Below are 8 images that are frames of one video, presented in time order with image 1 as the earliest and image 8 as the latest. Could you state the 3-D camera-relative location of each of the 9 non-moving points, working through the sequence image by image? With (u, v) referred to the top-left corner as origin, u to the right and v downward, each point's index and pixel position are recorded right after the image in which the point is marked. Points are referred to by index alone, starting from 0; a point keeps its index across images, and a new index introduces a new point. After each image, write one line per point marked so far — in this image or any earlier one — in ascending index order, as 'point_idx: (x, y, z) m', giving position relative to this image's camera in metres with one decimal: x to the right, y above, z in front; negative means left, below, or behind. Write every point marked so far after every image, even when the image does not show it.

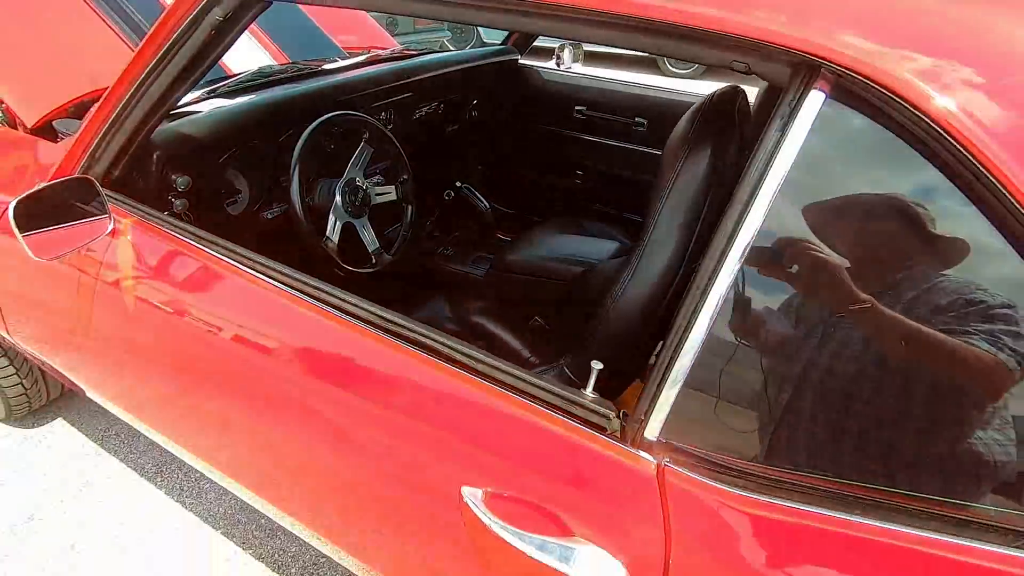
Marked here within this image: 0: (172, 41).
0: (-0.7, +0.5, +1.1) m
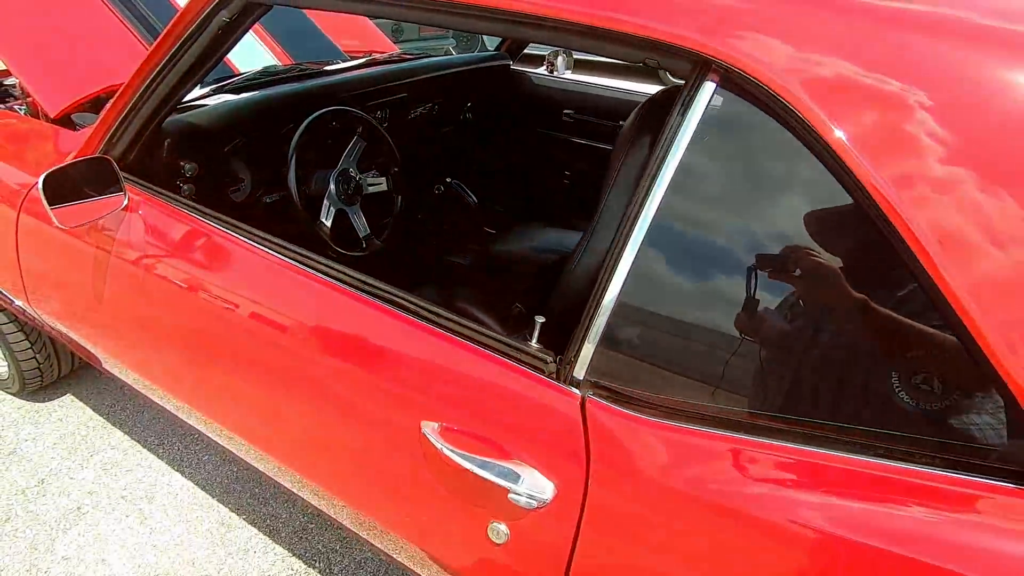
0: (-0.8, +0.6, +1.3) m
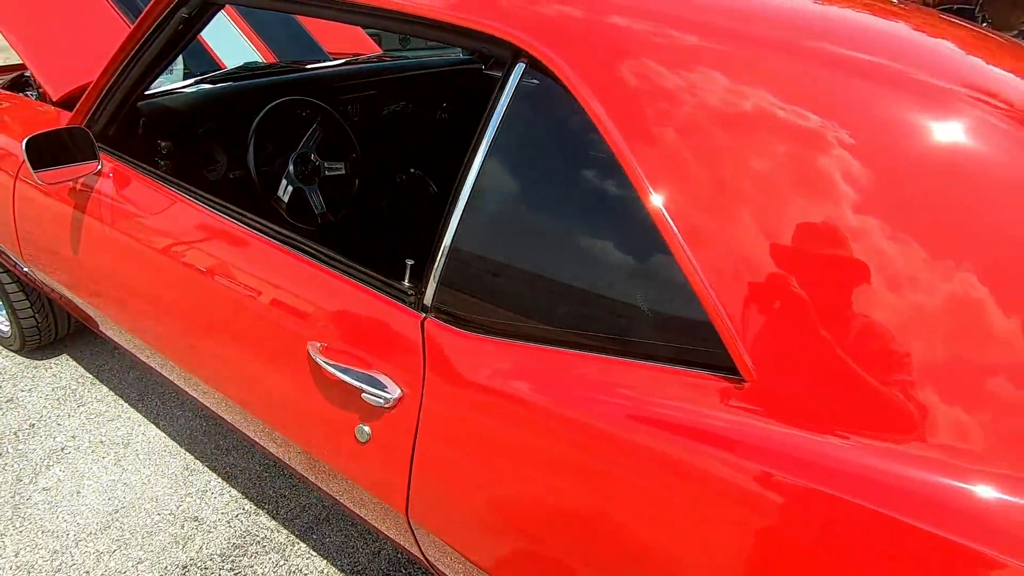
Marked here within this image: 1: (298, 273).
0: (-1.0, +0.7, +1.5) m
1: (-0.5, 0.0, +1.3) m
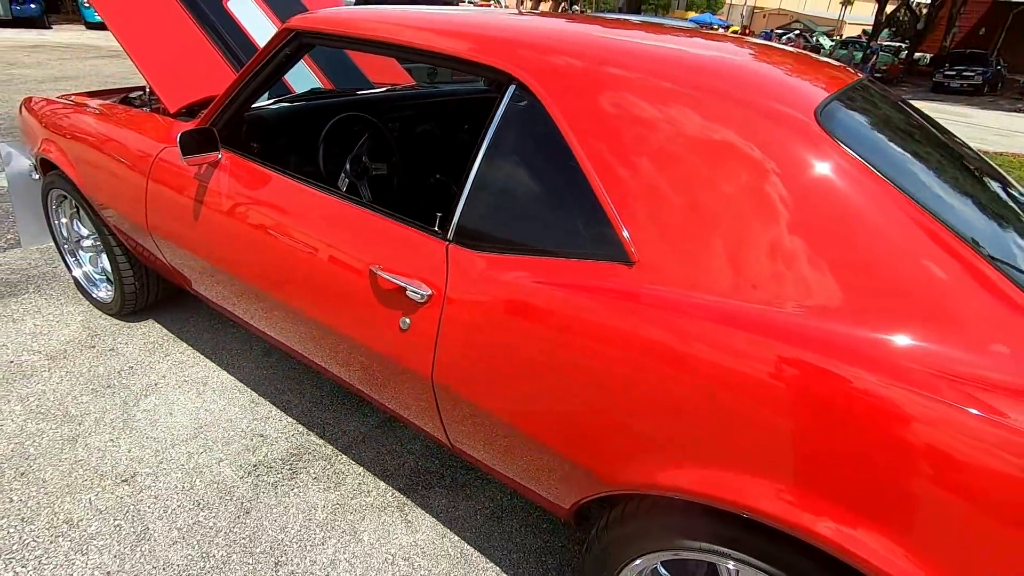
0: (-0.9, +0.9, +2.1) m
1: (-0.5, +0.2, +1.8) m
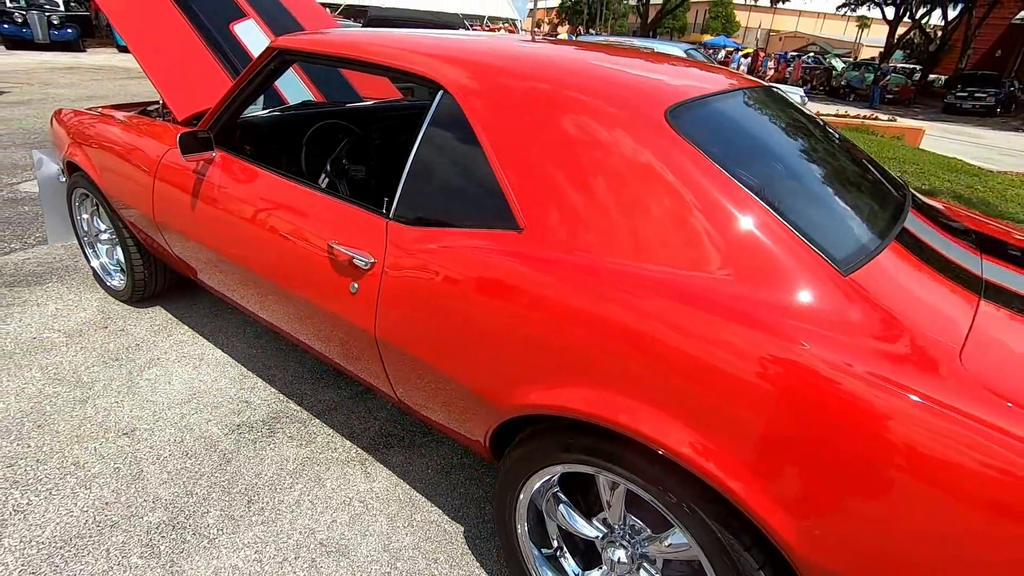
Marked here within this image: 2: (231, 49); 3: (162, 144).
0: (-1.1, +0.9, +2.5) m
1: (-0.7, +0.3, +2.1) m
2: (-1.8, +1.6, +3.5) m
3: (-1.8, +0.8, +2.8) m
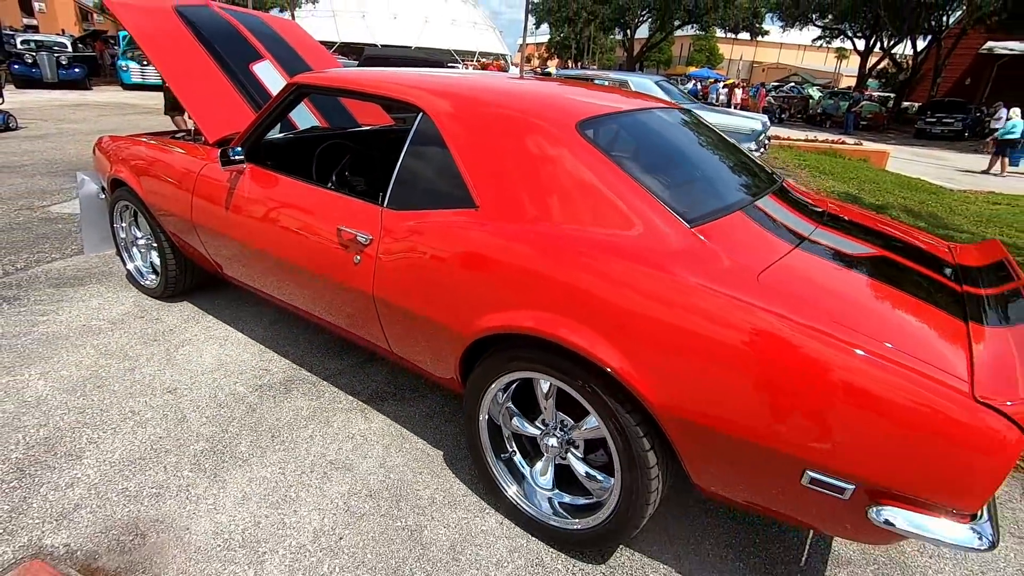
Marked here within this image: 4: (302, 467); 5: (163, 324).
0: (-1.3, +1.0, +3.1) m
1: (-0.9, +0.4, +2.7) m
2: (-2.0, +1.6, +4.2) m
3: (-2.0, +0.8, +3.5) m
4: (-1.0, -0.8, +2.5) m
5: (-2.3, -0.2, +3.6) m
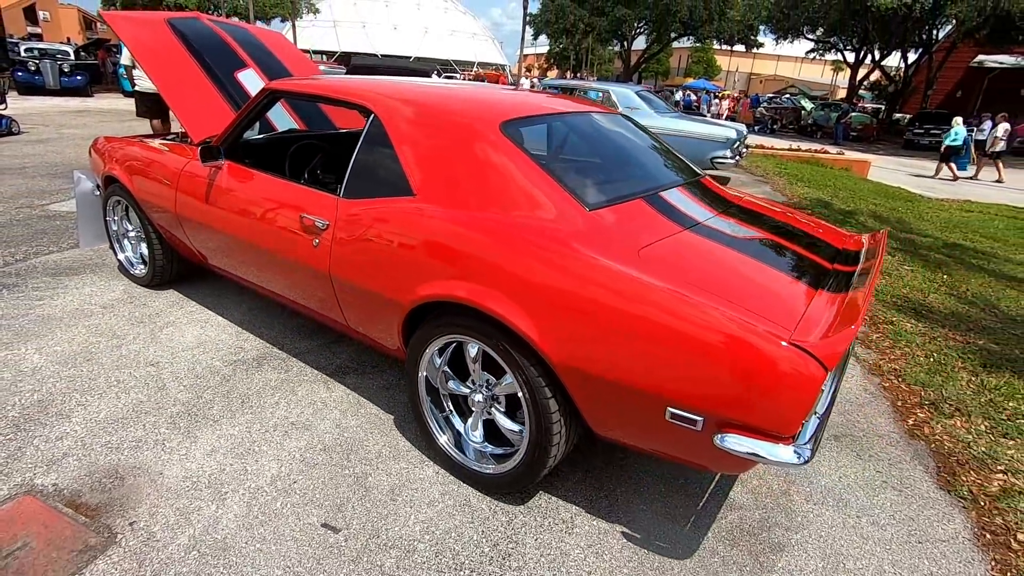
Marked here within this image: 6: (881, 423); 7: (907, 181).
0: (-1.6, +1.1, +3.4) m
1: (-1.2, +0.5, +3.1) m
2: (-2.3, +1.7, +4.6) m
3: (-2.3, +0.9, +3.8) m
4: (-1.3, -0.7, +2.8) m
5: (-2.6, -0.2, +3.9) m
6: (+2.2, -0.8, +3.3) m
7: (+11.8, +3.2, +16.4) m
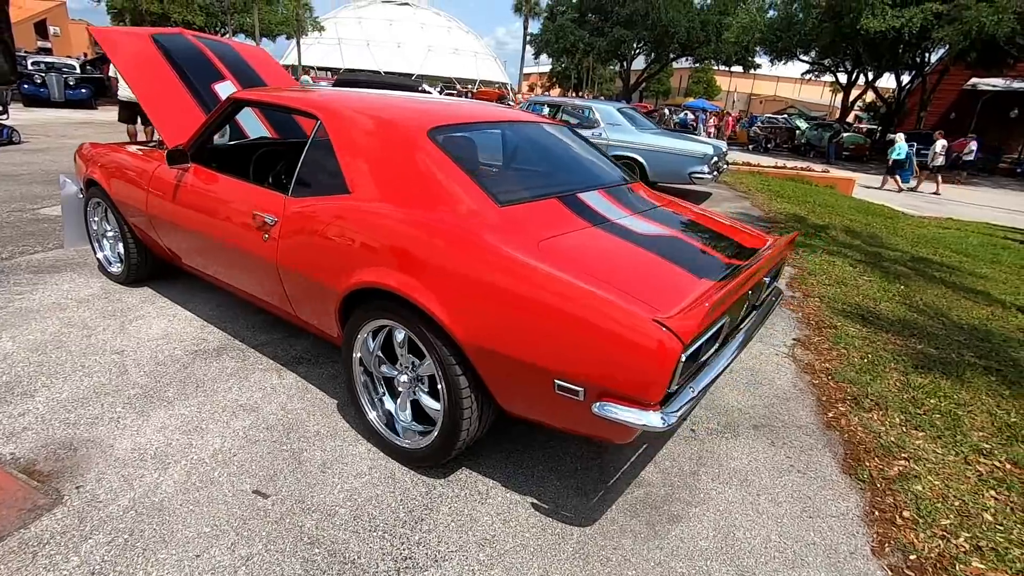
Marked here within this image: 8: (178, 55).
0: (-2.0, +1.2, +3.7) m
1: (-1.5, +0.5, +3.3) m
2: (-2.7, +1.7, +4.8) m
3: (-2.6, +0.9, +4.0) m
4: (-1.6, -0.7, +3.0) m
5: (-3.0, -0.1, +4.2) m
6: (+1.8, -0.8, +3.5) m
7: (+11.5, +2.7, +16.6) m
8: (-3.0, +2.1, +4.9) m
